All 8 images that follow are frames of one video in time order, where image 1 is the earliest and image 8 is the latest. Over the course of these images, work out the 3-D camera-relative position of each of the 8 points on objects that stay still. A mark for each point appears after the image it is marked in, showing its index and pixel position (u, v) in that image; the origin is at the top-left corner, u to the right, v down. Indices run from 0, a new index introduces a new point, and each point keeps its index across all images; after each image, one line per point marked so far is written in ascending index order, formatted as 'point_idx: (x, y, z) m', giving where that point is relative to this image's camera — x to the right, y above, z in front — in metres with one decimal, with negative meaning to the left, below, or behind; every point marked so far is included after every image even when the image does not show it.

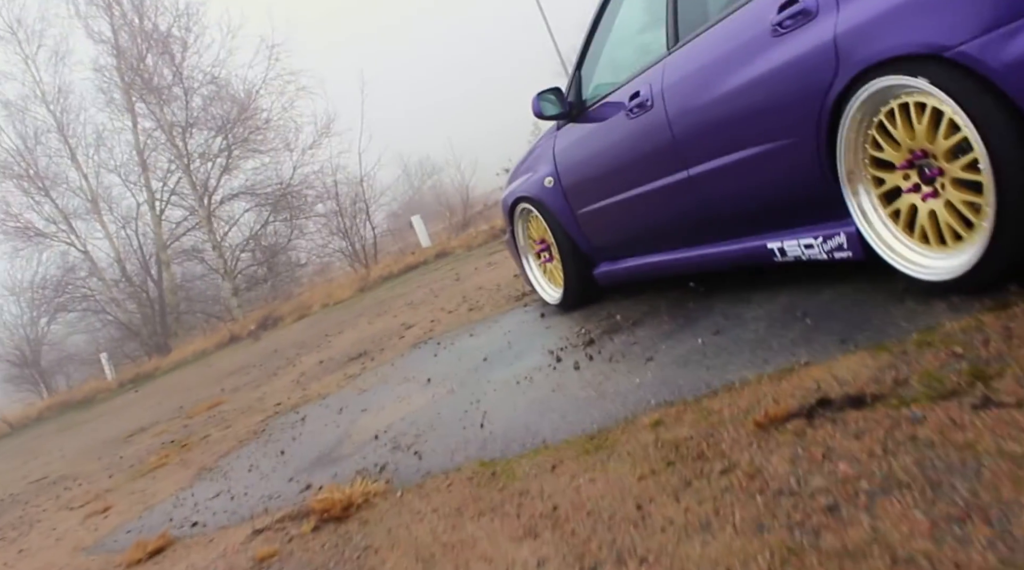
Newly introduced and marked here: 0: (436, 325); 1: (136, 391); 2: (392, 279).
0: (-0.7, -0.4, +7.5) m
1: (-6.4, -1.8, +14.6) m
2: (-2.1, +0.1, +15.1) m
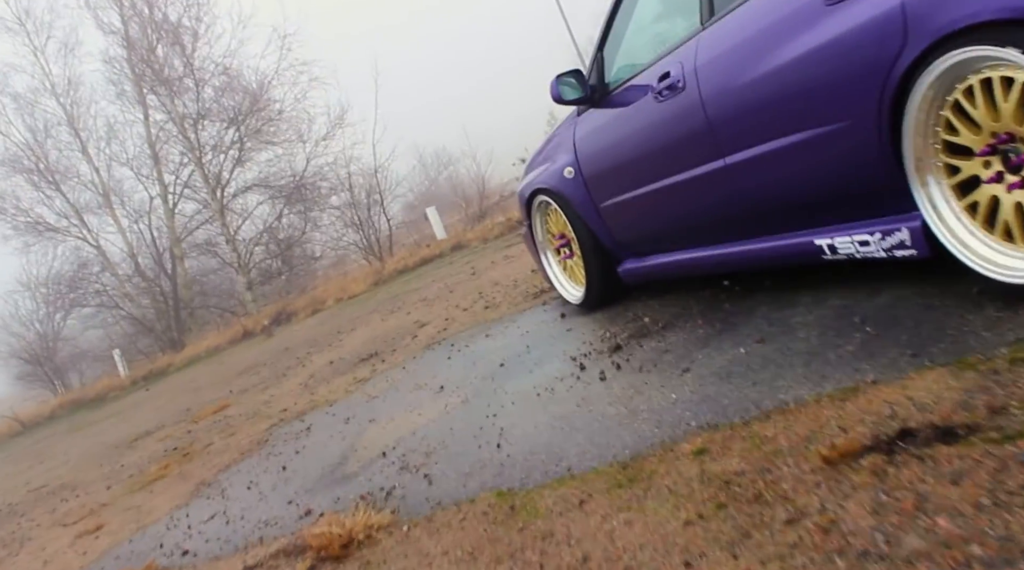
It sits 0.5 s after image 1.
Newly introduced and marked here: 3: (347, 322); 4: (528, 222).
0: (-0.5, -0.3, +7.1) m
1: (-6.1, -1.8, +14.3) m
2: (-1.8, +0.2, +14.7) m
3: (-2.2, -0.5, +11.3) m
4: (+0.1, +0.4, +5.6) m
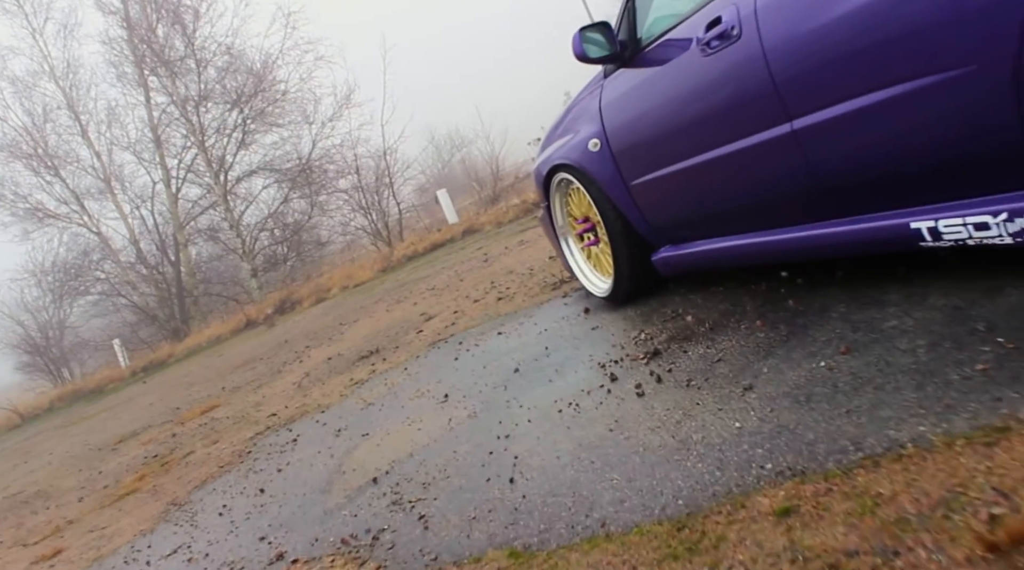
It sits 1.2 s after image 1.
0: (-0.4, -0.3, +6.4) m
1: (-5.9, -1.6, +13.8) m
2: (-1.6, +0.4, +14.1) m
3: (-2.0, -0.3, +10.7) m
4: (+0.2, +0.5, +4.9) m
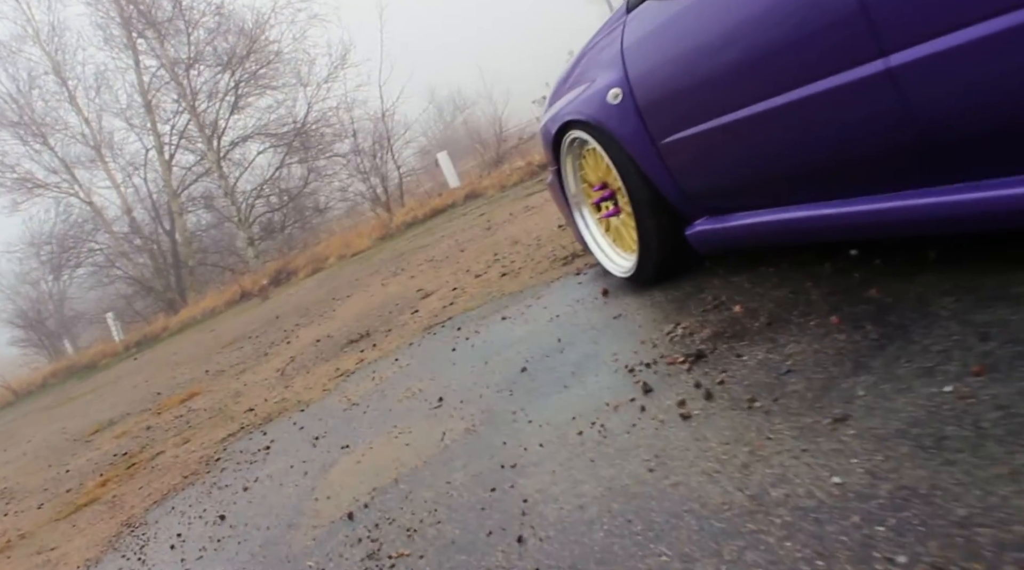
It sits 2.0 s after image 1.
0: (-0.4, -0.1, +5.8) m
1: (-5.8, -1.2, +13.2) m
2: (-1.5, +0.9, +13.4) m
3: (-1.9, 0.0, +10.0) m
4: (+0.2, +0.6, +4.2) m
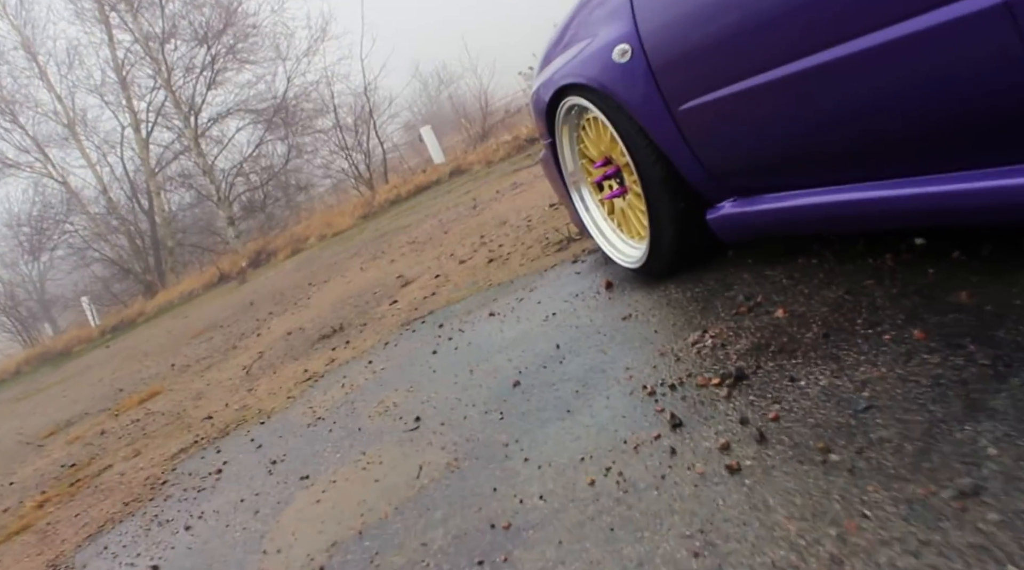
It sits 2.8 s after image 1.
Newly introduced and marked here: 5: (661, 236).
0: (-0.4, 0.0, +5.2) m
1: (-5.9, -0.9, +12.5) m
2: (-1.7, +1.2, +12.7) m
3: (-2.1, +0.2, +9.4) m
4: (+0.2, +0.6, +3.6) m
5: (+0.5, +0.2, +3.1) m
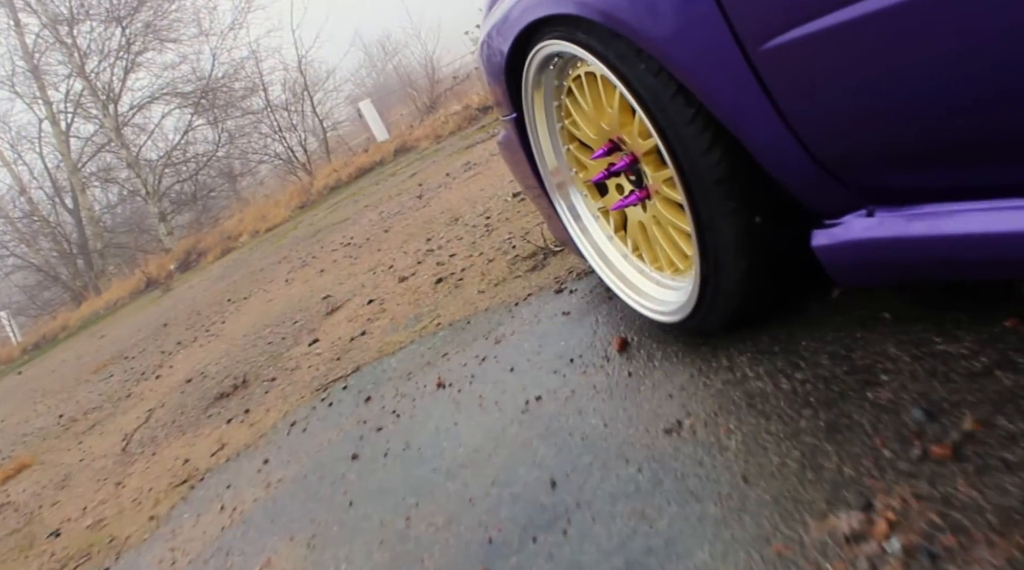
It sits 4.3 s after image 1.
0: (-0.6, -0.2, +3.8) m
1: (-6.4, -1.2, +11.0) m
2: (-2.3, +1.2, +11.3) m
3: (-2.5, +0.1, +8.0) m
4: (0.0, +0.4, +2.2) m
5: (+0.4, 0.0, +1.8) m
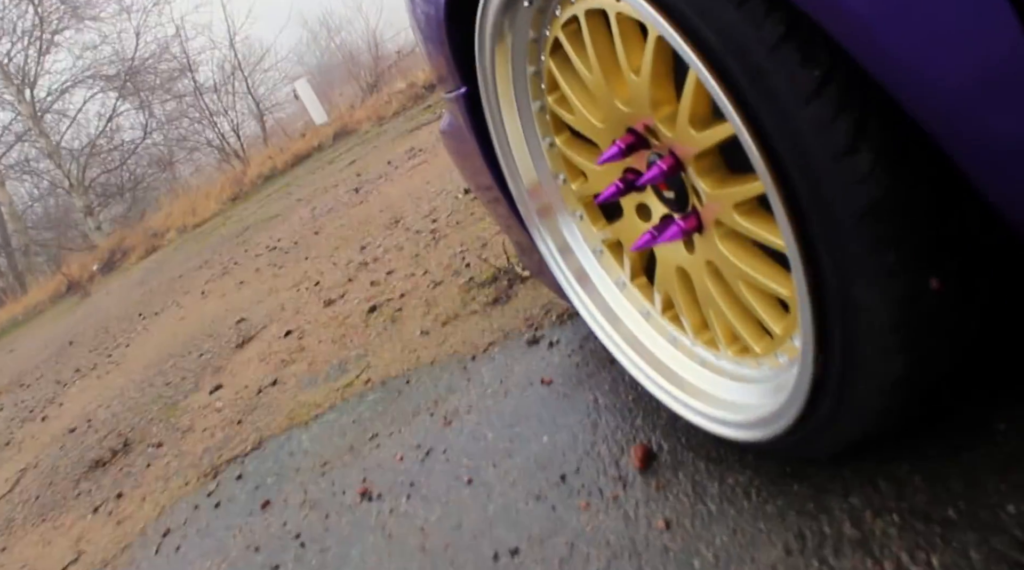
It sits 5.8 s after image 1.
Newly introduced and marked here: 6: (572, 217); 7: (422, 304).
0: (-0.8, -0.3, +3.0) m
1: (-6.9, -1.4, +9.8) m
2: (-2.9, +1.2, +10.3) m
3: (-2.8, 0.0, +7.0) m
4: (-0.1, +0.3, +1.4) m
5: (+0.4, -0.1, +1.0) m
6: (+0.1, +0.1, +1.4) m
7: (-0.3, -0.1, +2.7) m
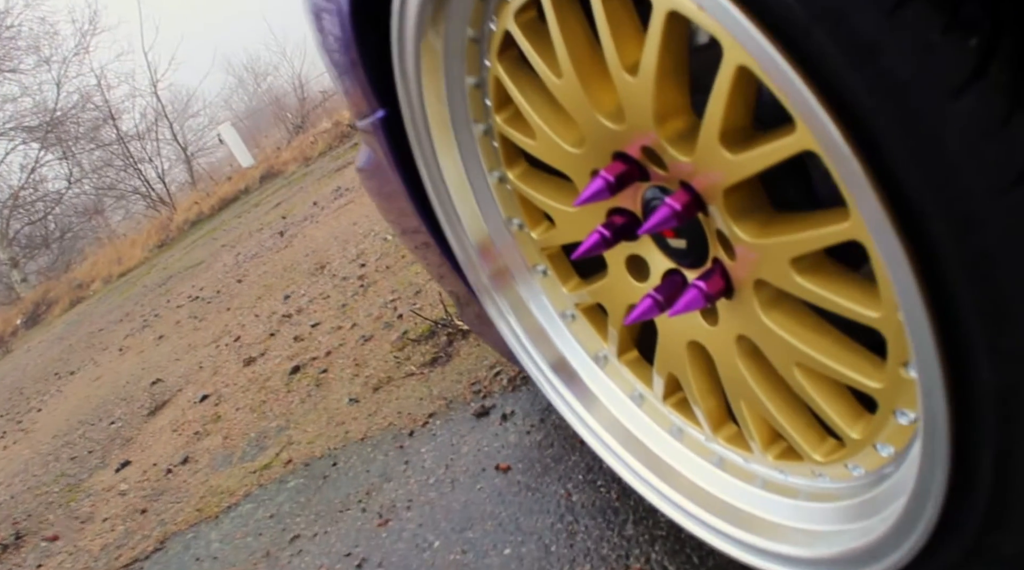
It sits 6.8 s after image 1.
0: (-0.9, -0.5, +2.6) m
1: (-7.3, -2.0, +9.0) m
2: (-3.5, +0.7, +9.8) m
3: (-3.2, -0.4, +6.5) m
4: (-0.2, +0.2, +1.0) m
5: (+0.3, -0.2, +0.6) m
6: (0.0, 0.0, +1.1) m
7: (-0.4, -0.2, +2.3) m
